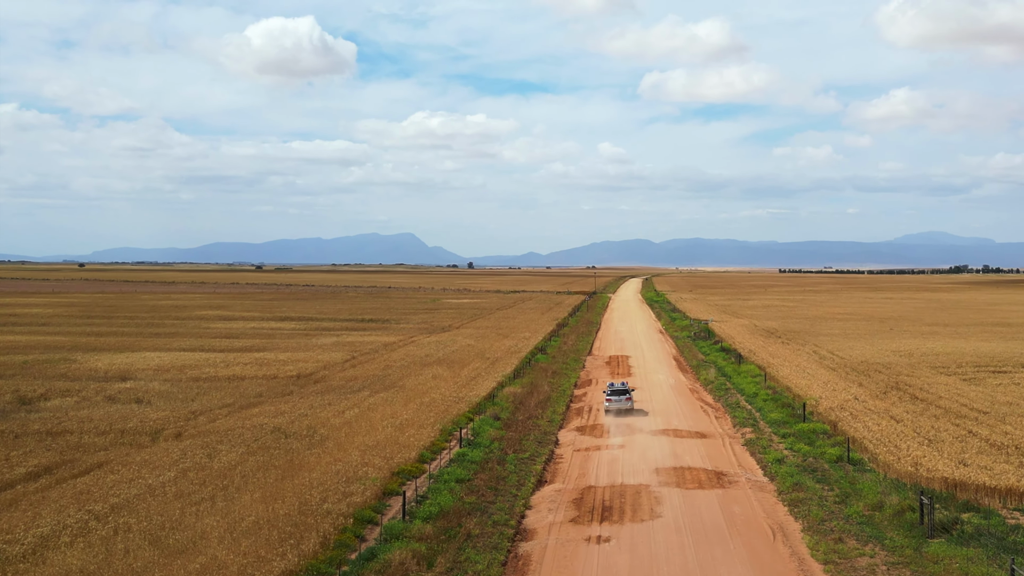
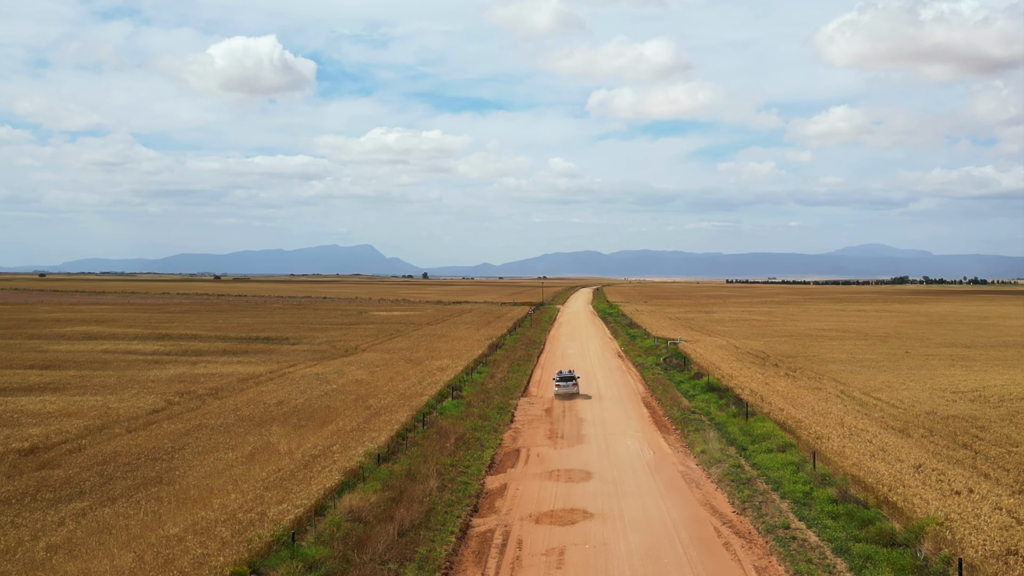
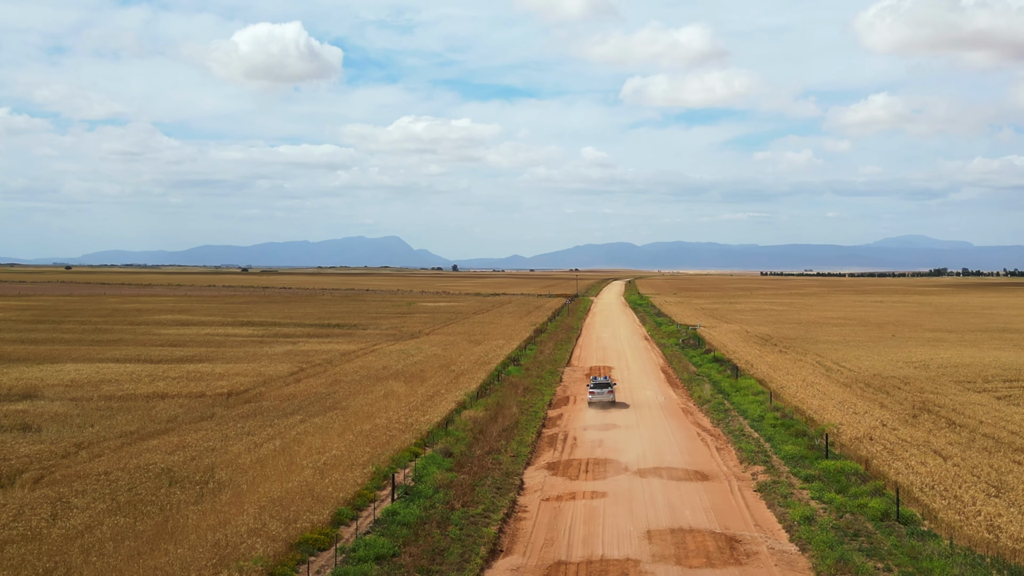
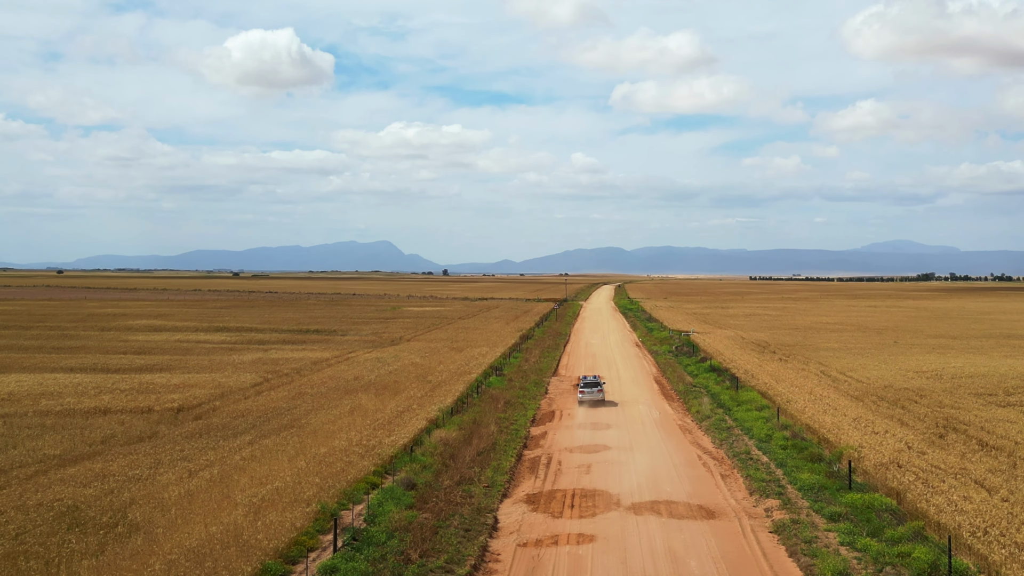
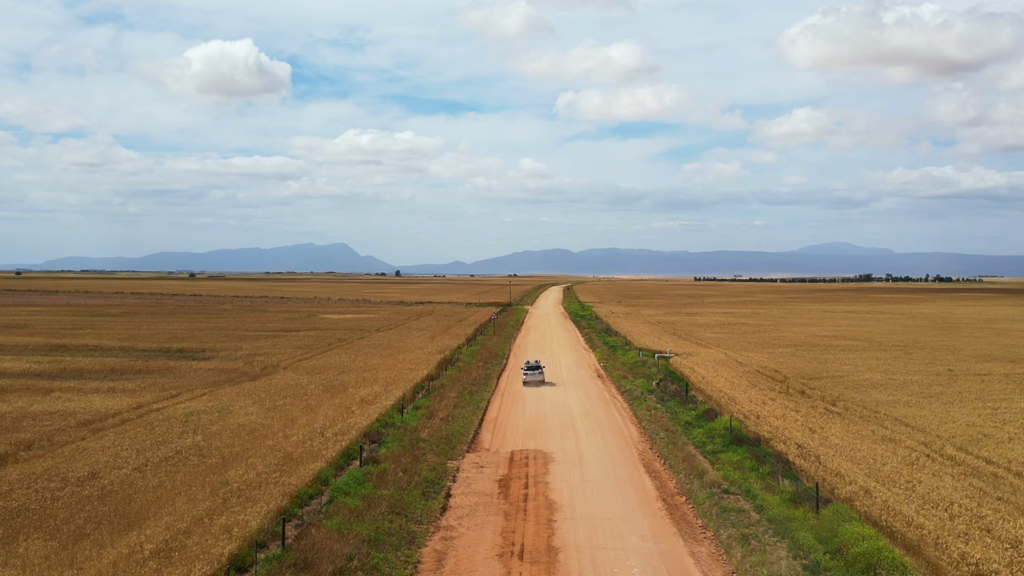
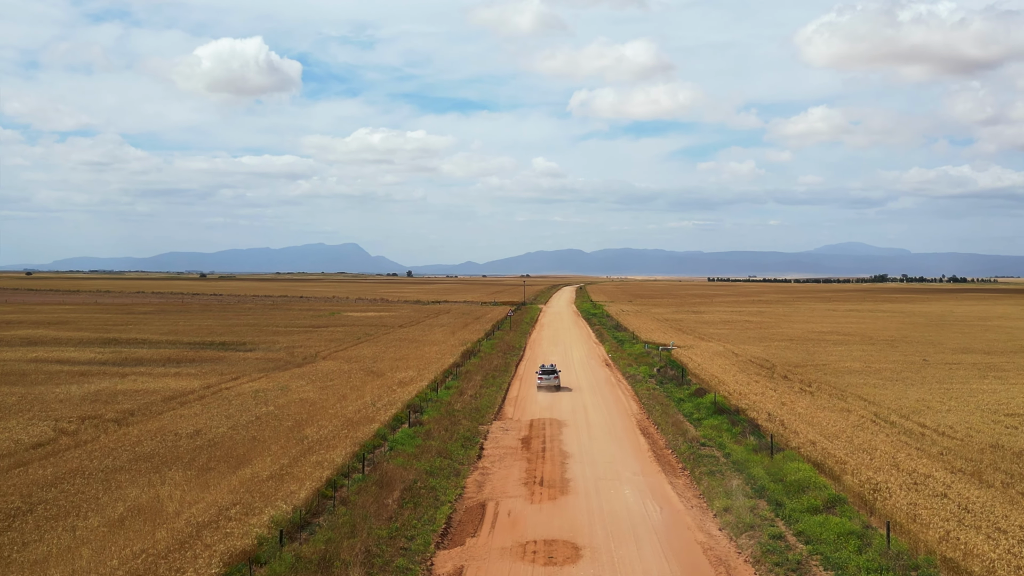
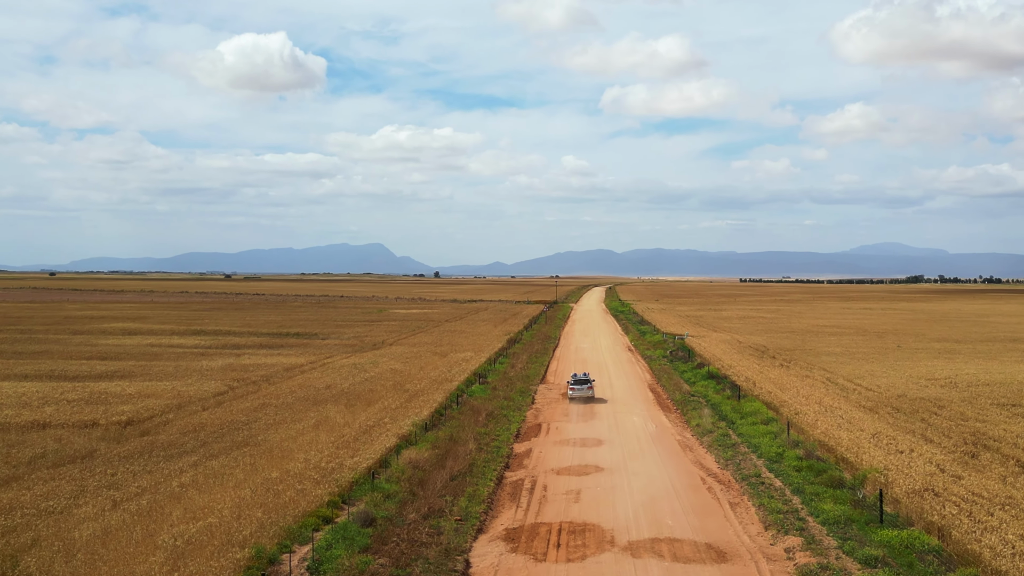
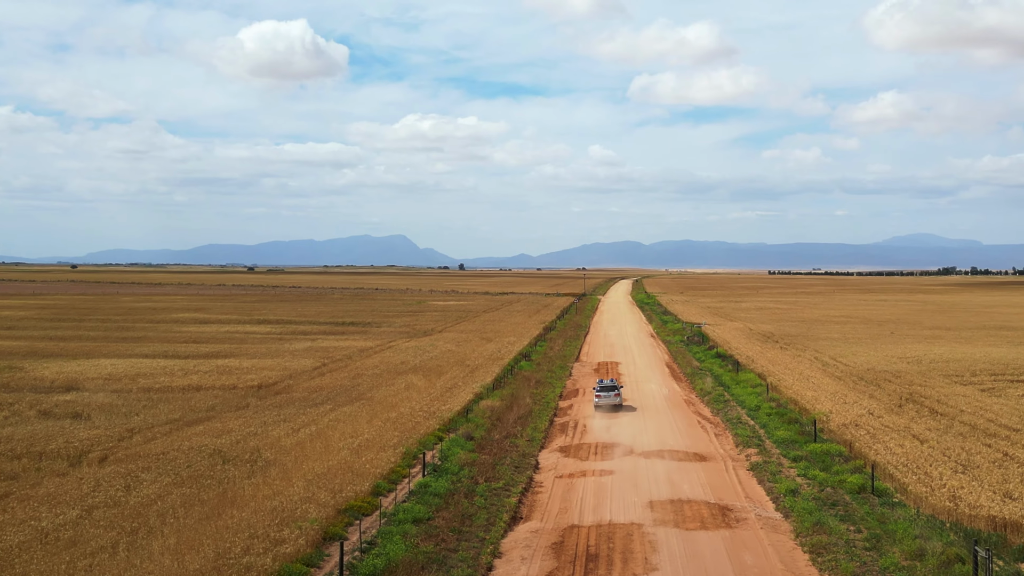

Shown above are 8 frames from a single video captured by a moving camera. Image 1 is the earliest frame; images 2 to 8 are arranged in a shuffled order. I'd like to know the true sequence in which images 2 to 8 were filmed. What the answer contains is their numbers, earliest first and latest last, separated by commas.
8, 3, 4, 7, 2, 6, 5
